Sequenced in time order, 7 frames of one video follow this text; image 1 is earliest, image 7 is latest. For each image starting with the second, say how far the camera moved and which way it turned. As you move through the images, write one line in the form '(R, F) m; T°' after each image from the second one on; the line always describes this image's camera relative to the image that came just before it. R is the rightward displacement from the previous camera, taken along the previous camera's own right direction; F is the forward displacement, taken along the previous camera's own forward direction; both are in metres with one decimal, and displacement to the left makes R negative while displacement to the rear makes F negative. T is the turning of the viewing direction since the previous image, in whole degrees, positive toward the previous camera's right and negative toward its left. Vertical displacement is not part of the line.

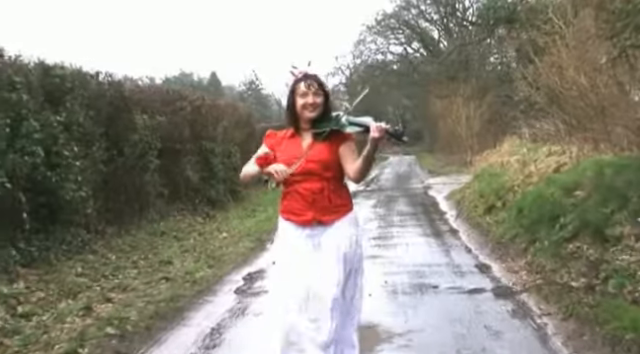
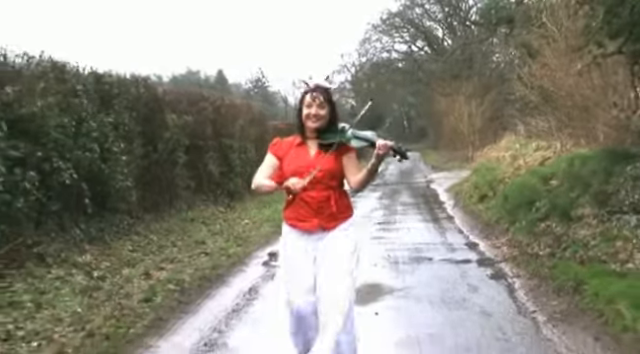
(-0.1, -1.8) m; 0°
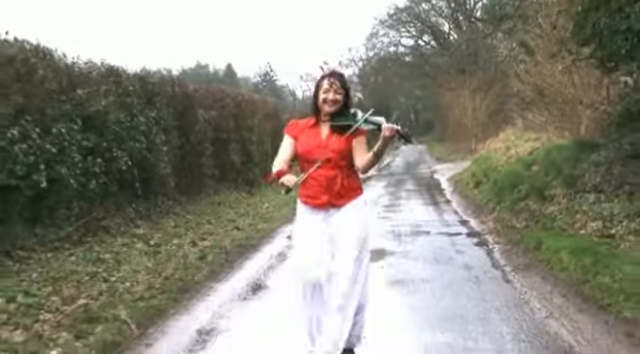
(-0.1, -2.0) m; -1°
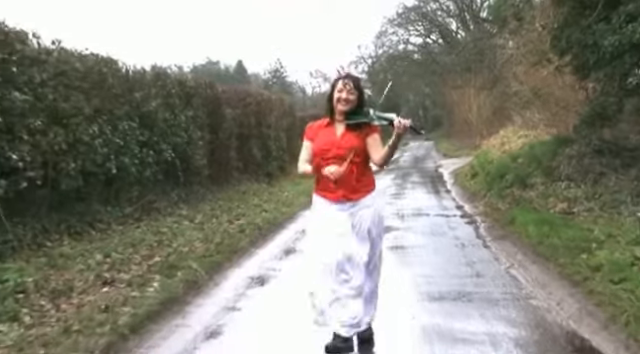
(-0.1, -2.2) m; -1°
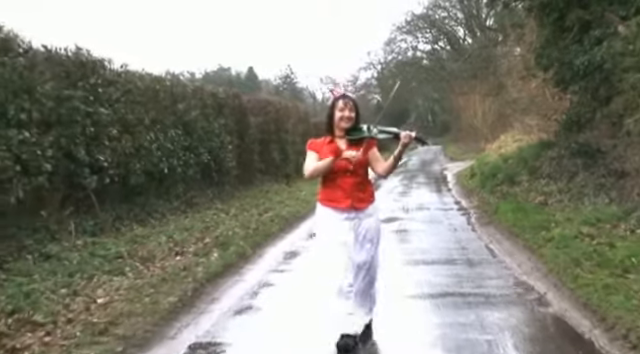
(-0.1, -2.4) m; -1°
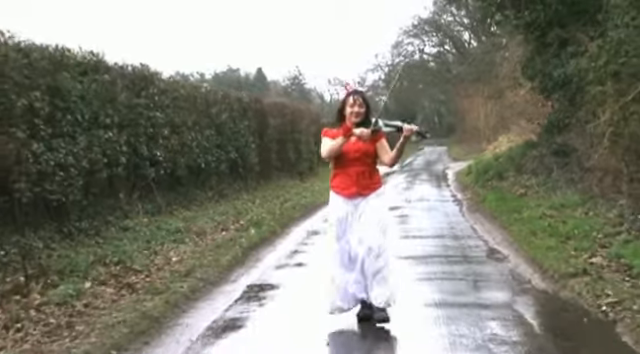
(-0.2, -2.5) m; -1°
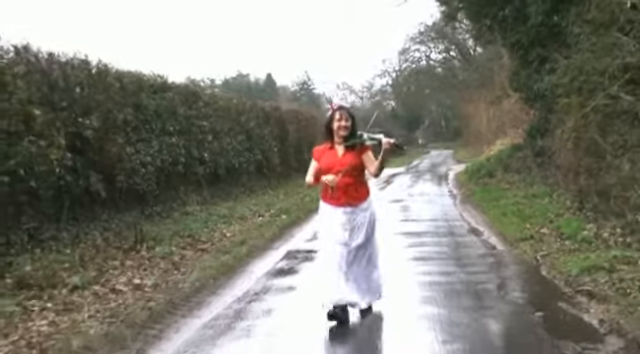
(-0.2, -3.0) m; -1°
